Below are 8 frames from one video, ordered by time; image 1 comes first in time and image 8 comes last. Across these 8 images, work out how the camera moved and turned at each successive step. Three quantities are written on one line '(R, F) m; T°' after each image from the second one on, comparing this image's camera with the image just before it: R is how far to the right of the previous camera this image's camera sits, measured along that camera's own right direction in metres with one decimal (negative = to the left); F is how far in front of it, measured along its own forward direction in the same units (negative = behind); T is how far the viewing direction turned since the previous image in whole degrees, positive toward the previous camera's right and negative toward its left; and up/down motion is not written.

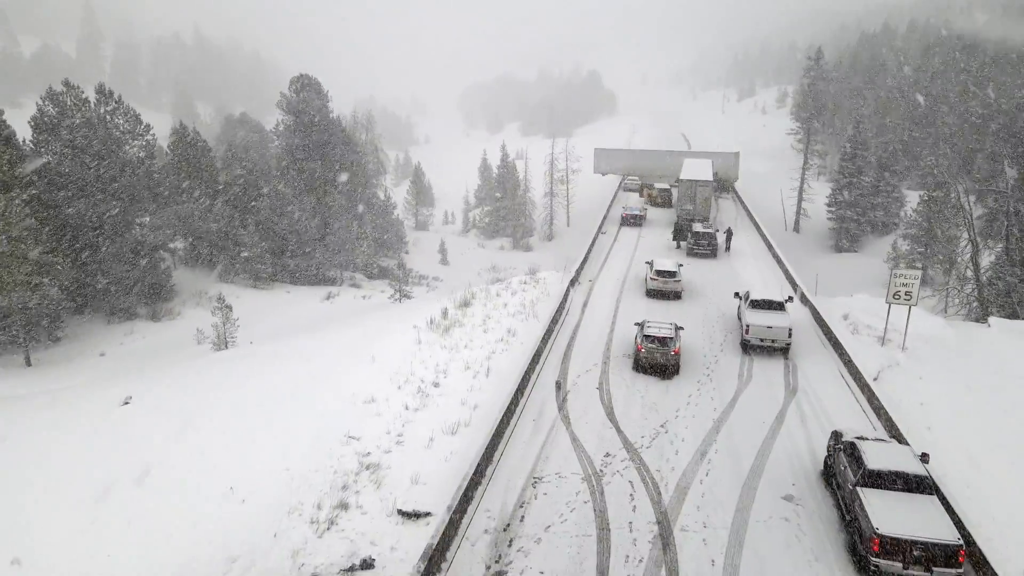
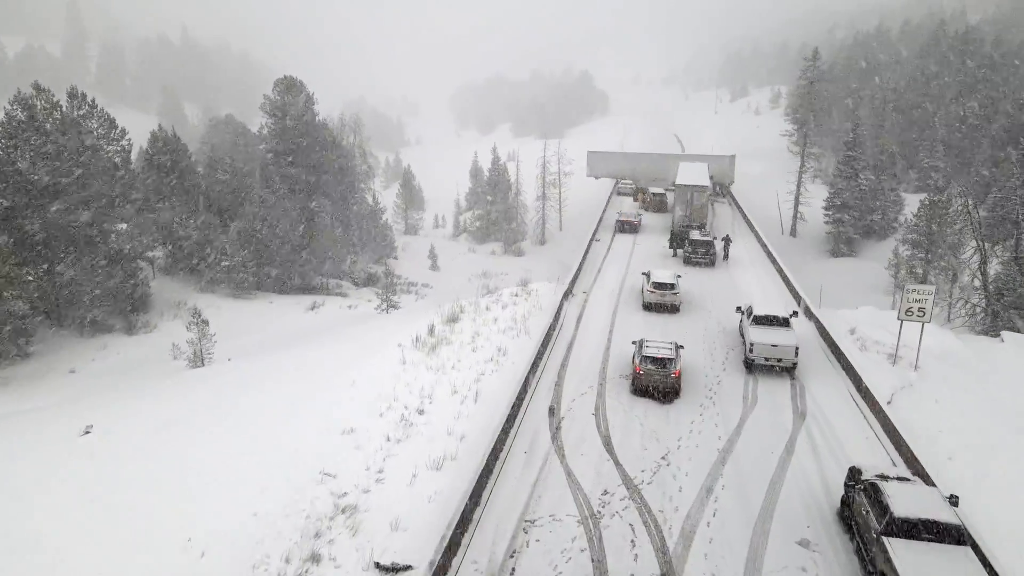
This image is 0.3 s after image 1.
(+0.1, +1.0) m; +1°
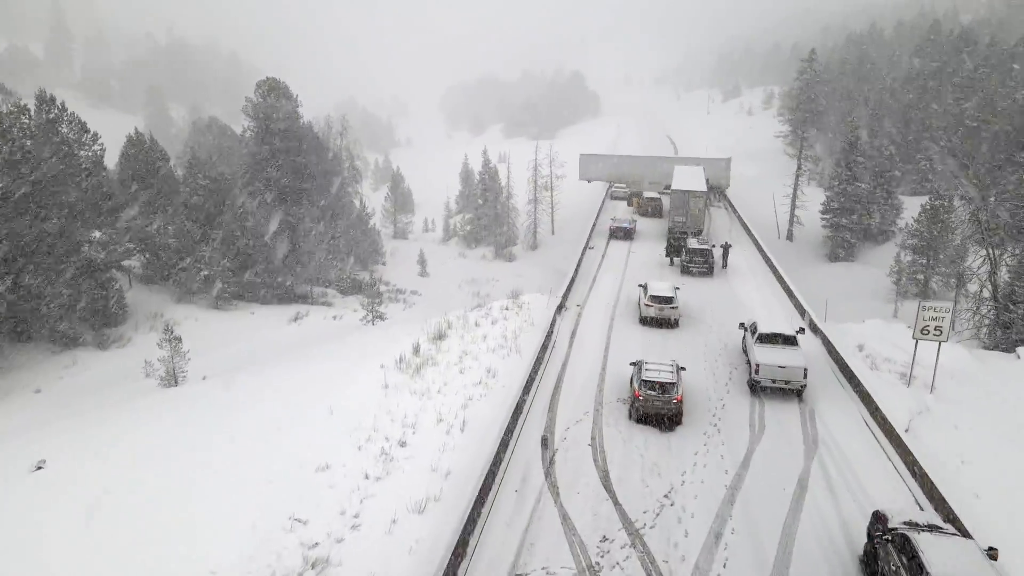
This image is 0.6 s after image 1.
(0.0, +1.0) m; +1°
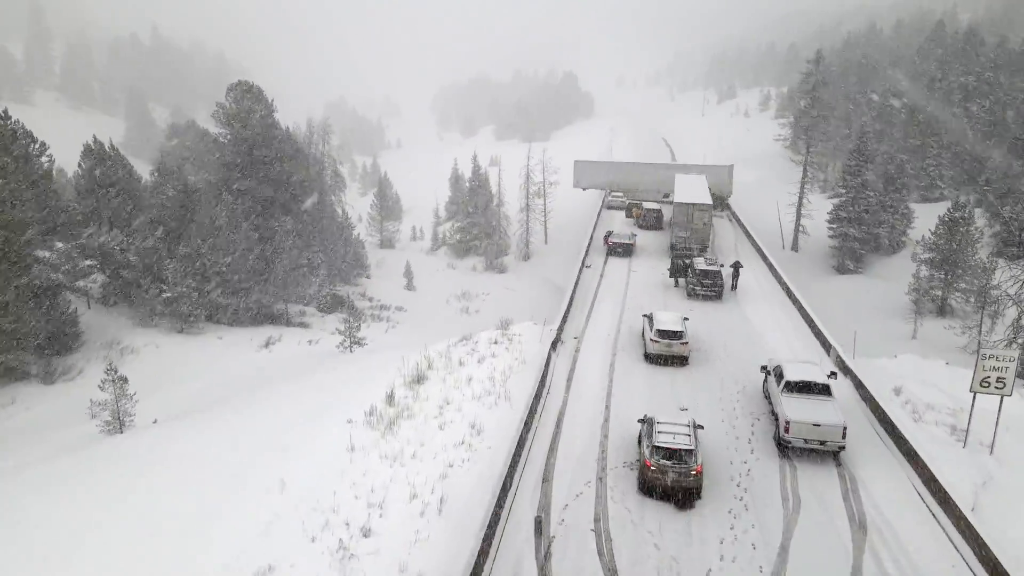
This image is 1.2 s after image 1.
(+0.1, +2.2) m; +1°
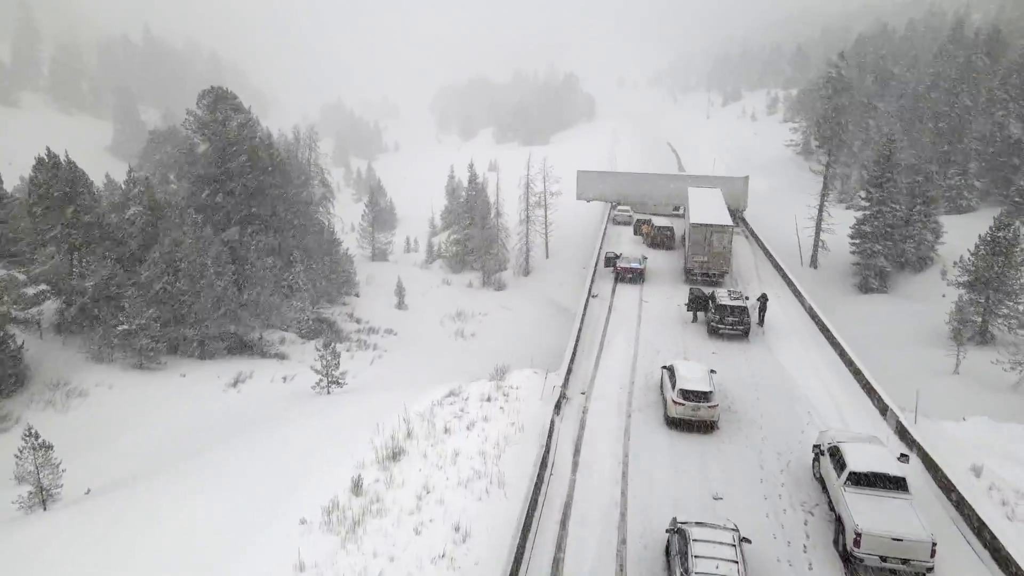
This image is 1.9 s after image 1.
(+0.1, +2.7) m; 0°
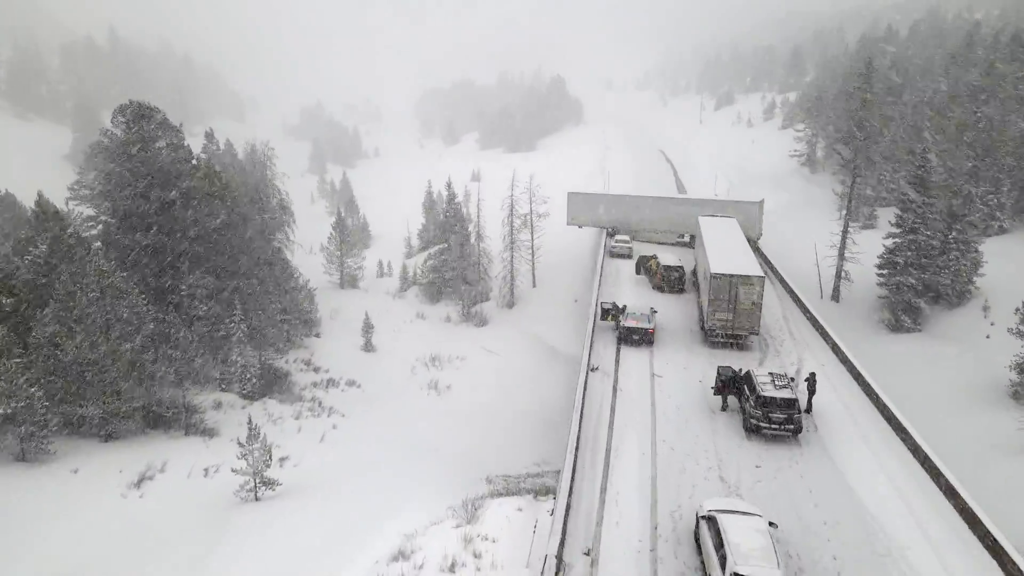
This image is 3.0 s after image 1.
(+0.2, +4.6) m; +1°
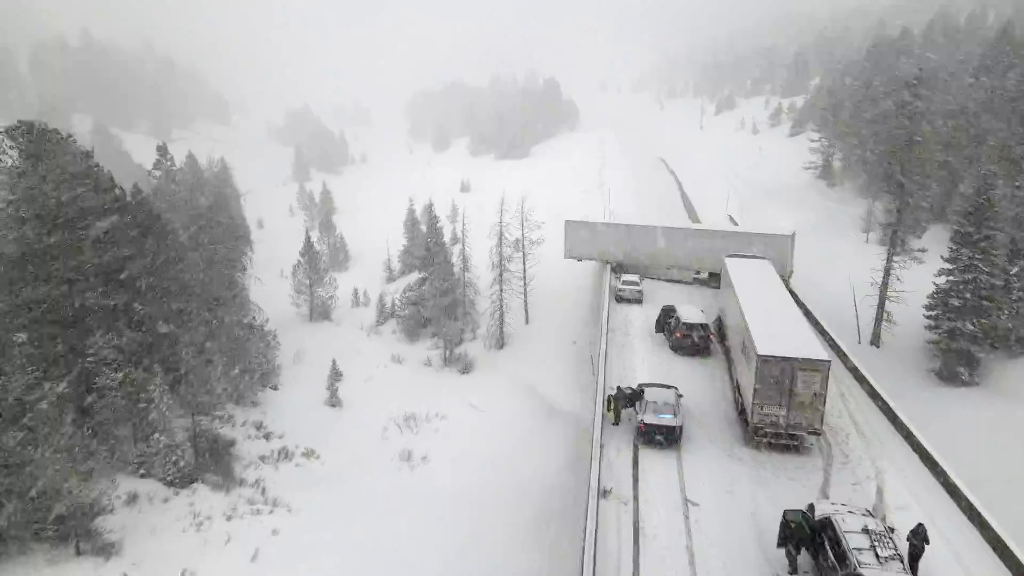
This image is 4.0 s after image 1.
(+0.2, +4.7) m; 0°
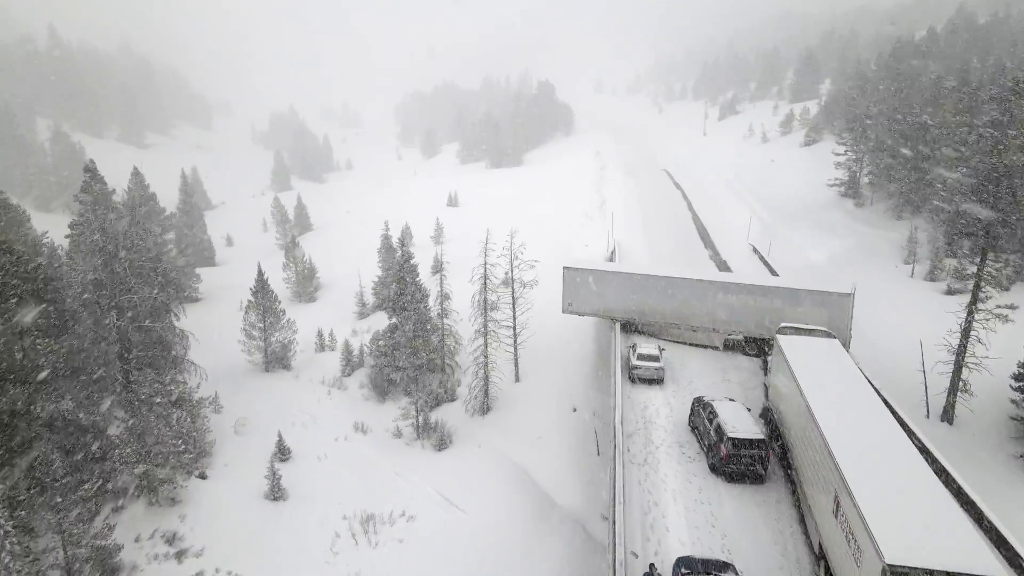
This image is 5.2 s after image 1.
(+0.3, +5.7) m; 0°
